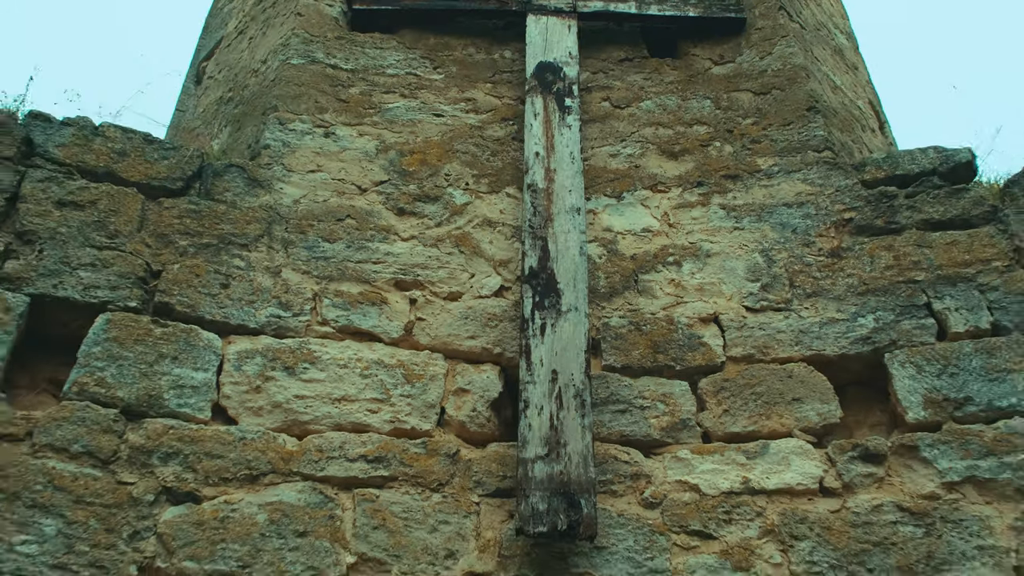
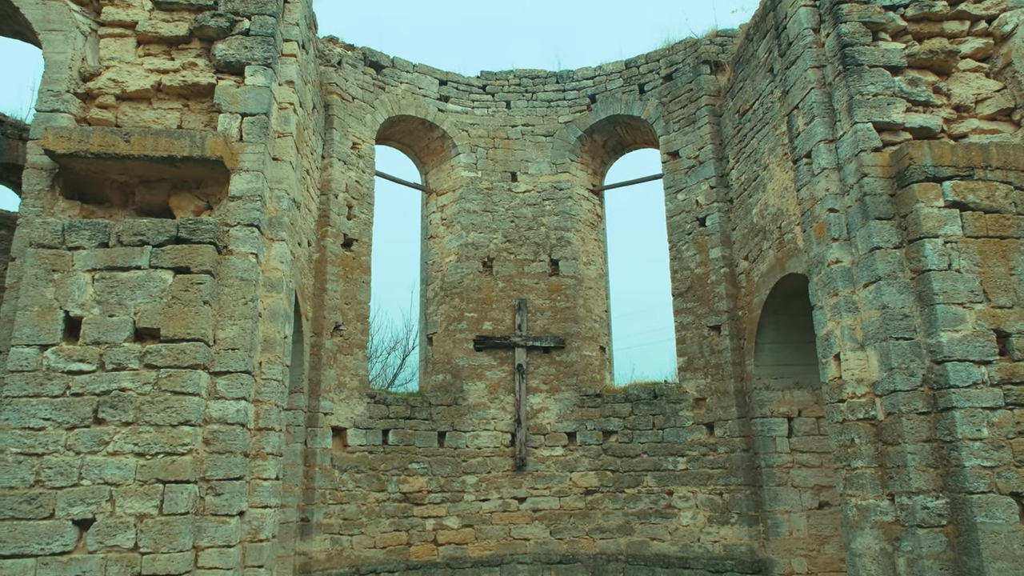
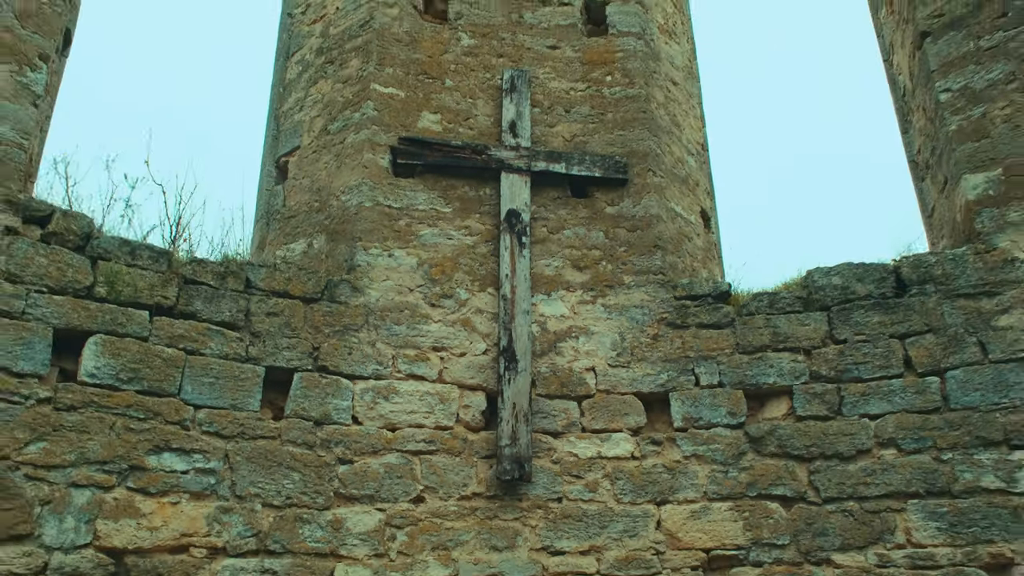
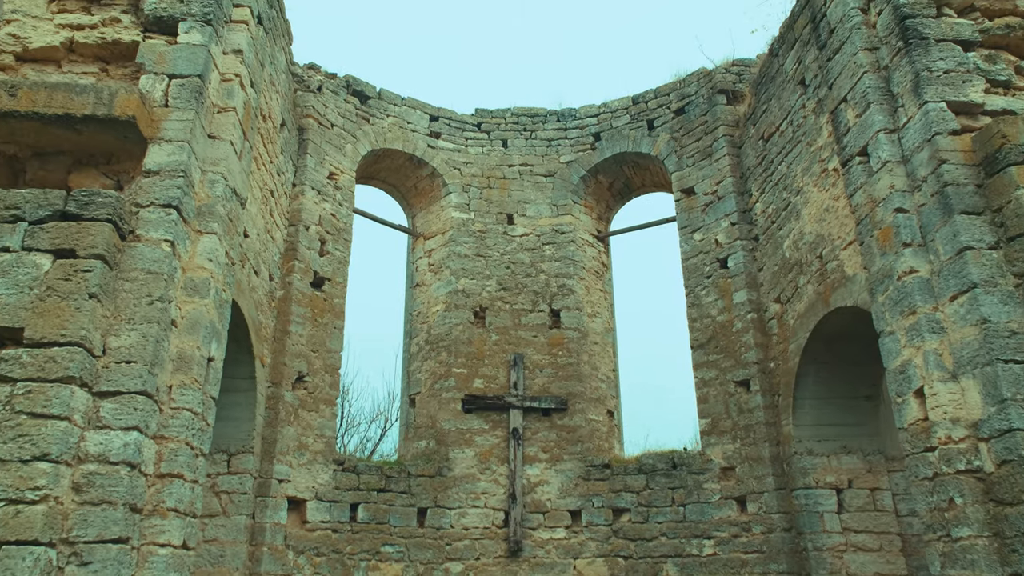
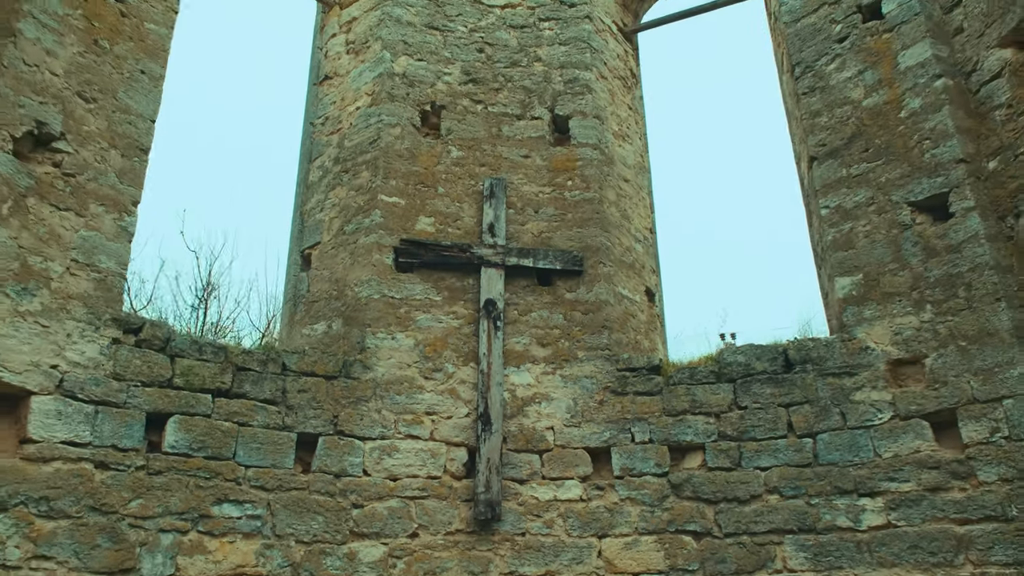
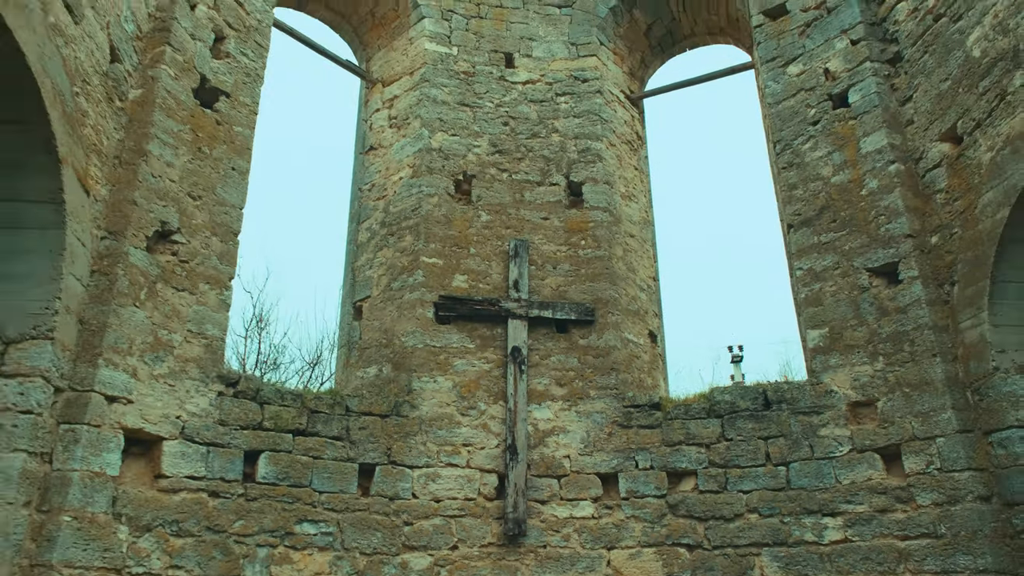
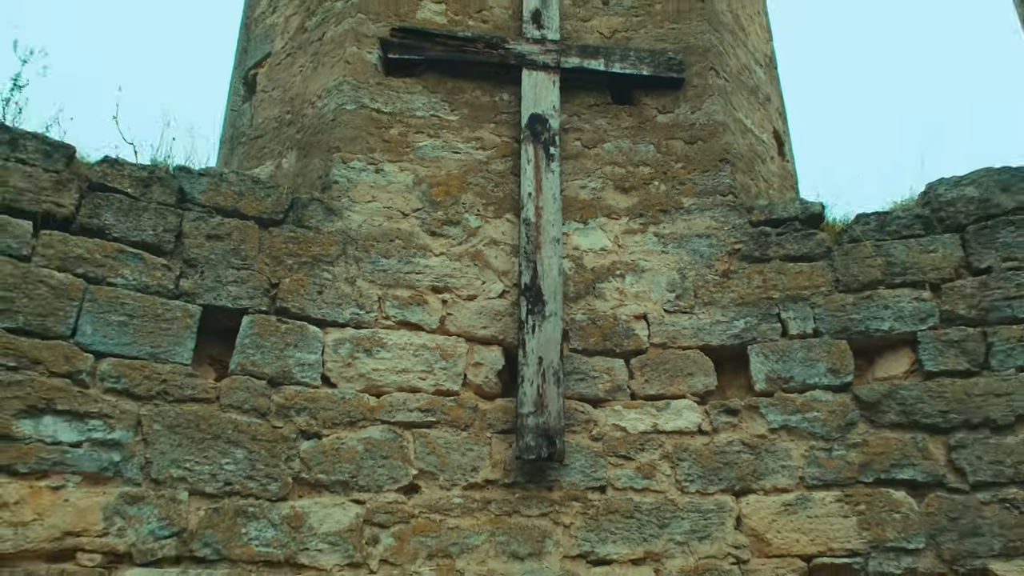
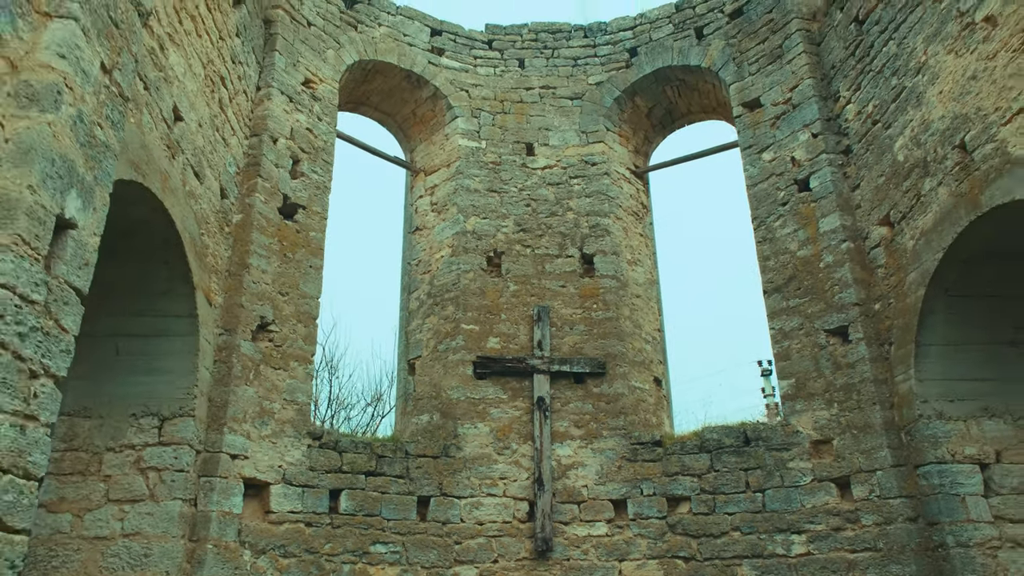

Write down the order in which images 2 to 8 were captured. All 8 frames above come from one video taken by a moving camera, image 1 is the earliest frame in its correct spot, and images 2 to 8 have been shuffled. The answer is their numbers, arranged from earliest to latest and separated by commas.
7, 3, 5, 6, 8, 4, 2
